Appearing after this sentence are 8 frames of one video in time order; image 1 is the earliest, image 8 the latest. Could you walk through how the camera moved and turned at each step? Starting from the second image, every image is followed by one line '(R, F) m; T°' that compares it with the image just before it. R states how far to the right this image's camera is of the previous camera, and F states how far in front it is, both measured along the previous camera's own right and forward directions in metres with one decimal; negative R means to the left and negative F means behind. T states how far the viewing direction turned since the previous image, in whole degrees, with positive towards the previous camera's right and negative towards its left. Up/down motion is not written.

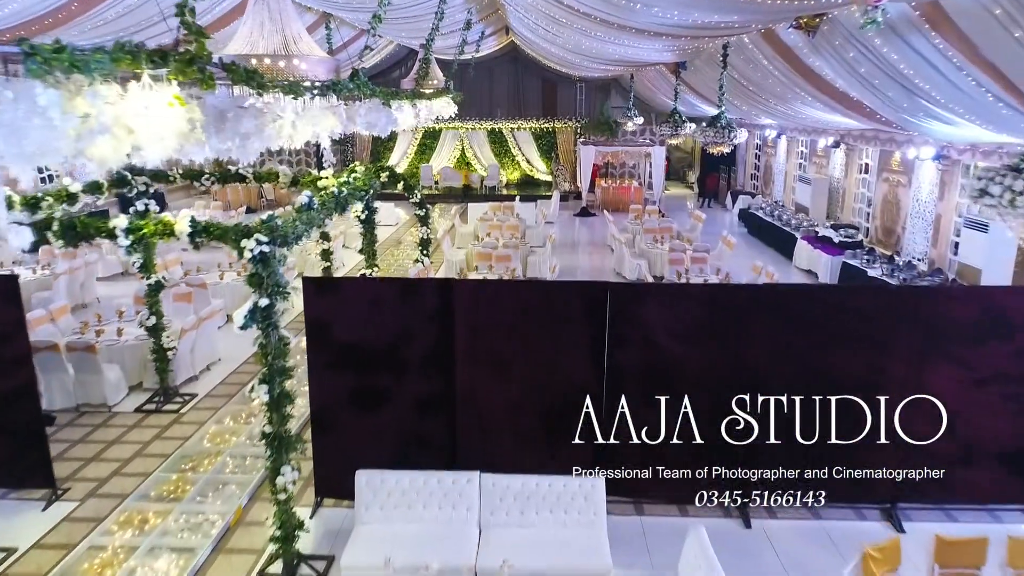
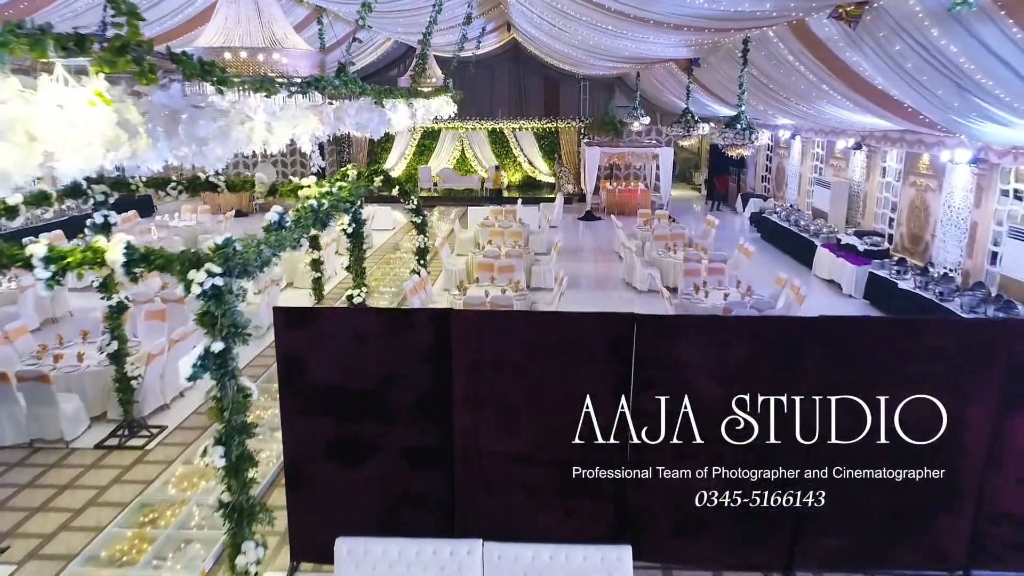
(0.0, +0.8) m; 0°
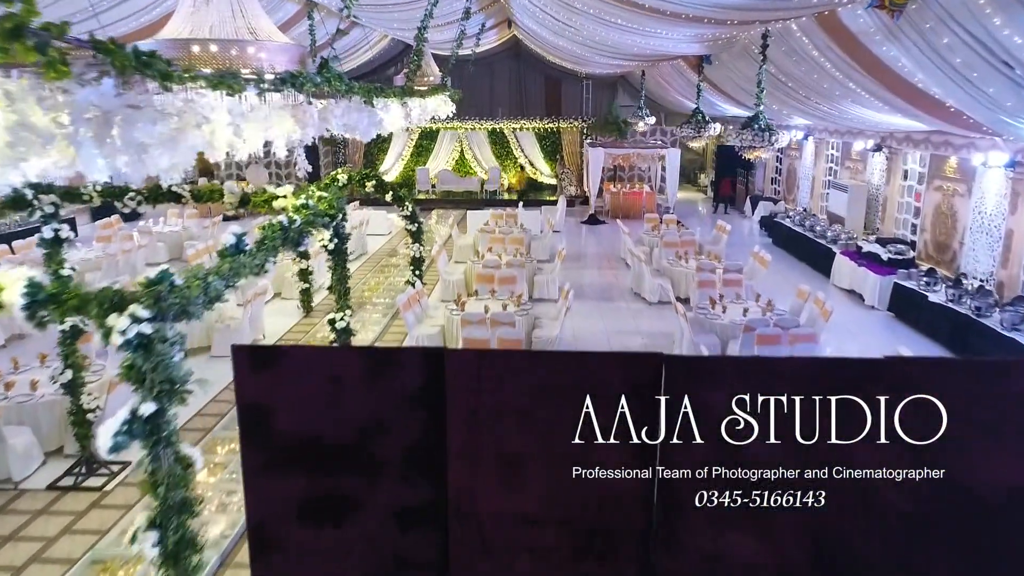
(0.0, +0.7) m; 0°
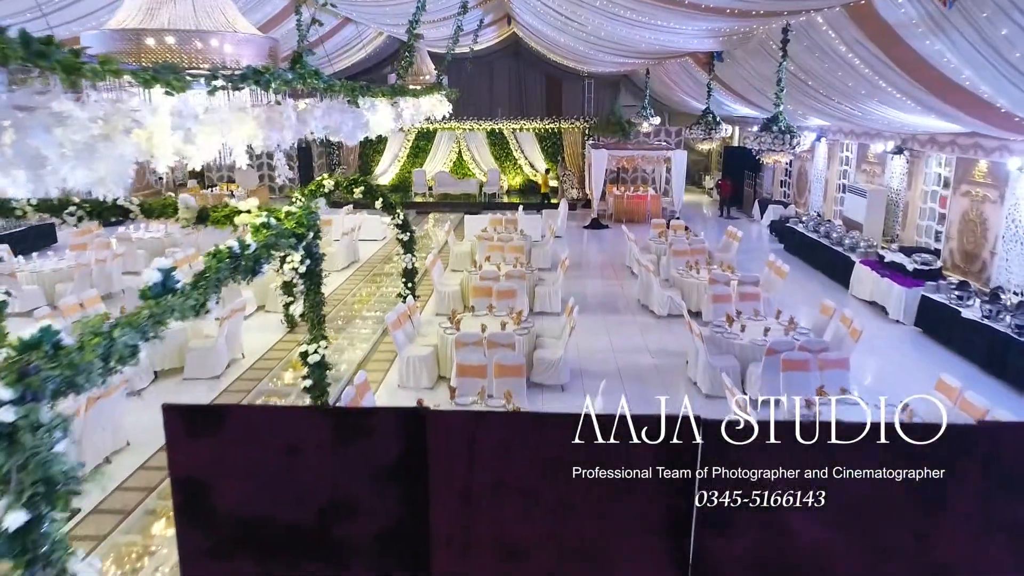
(0.0, +0.7) m; 0°
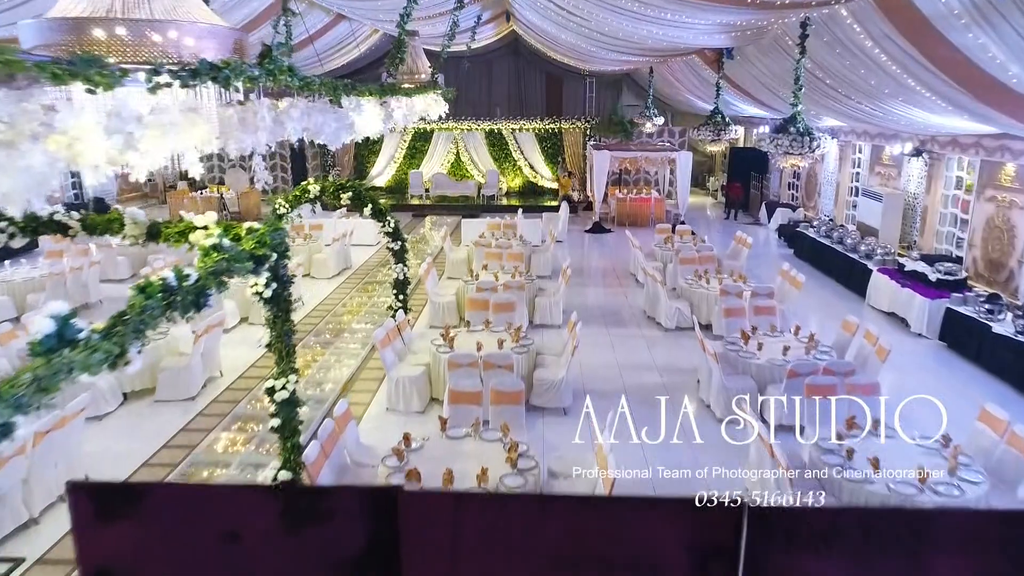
(0.0, +0.6) m; 0°
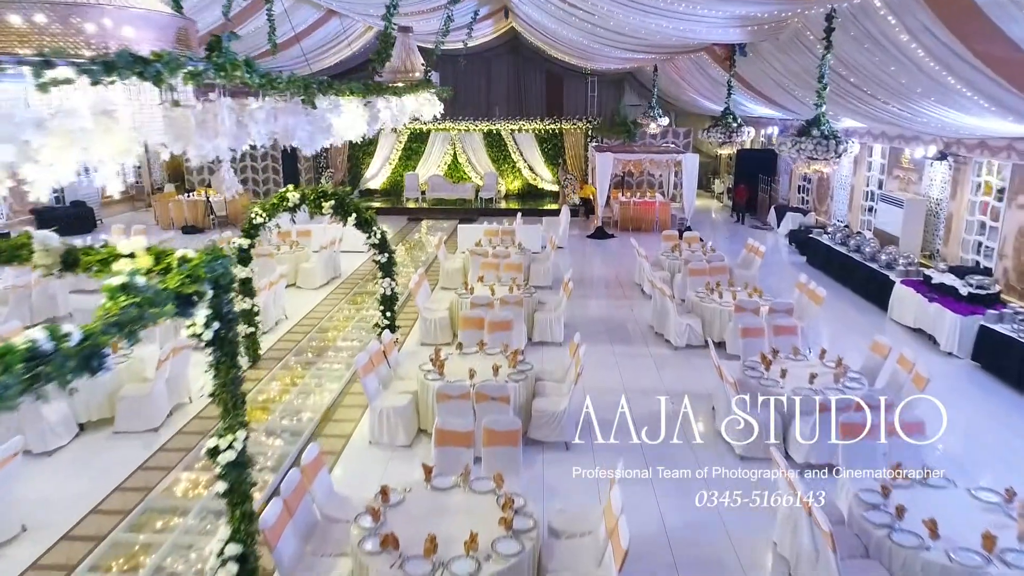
(0.0, +0.7) m; 0°
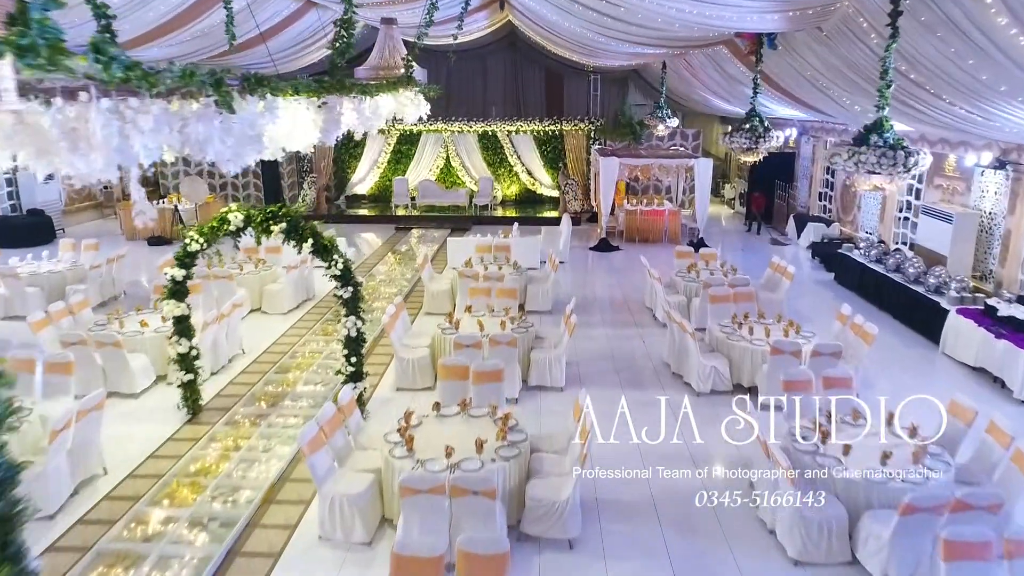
(+0.1, +1.4) m; 0°
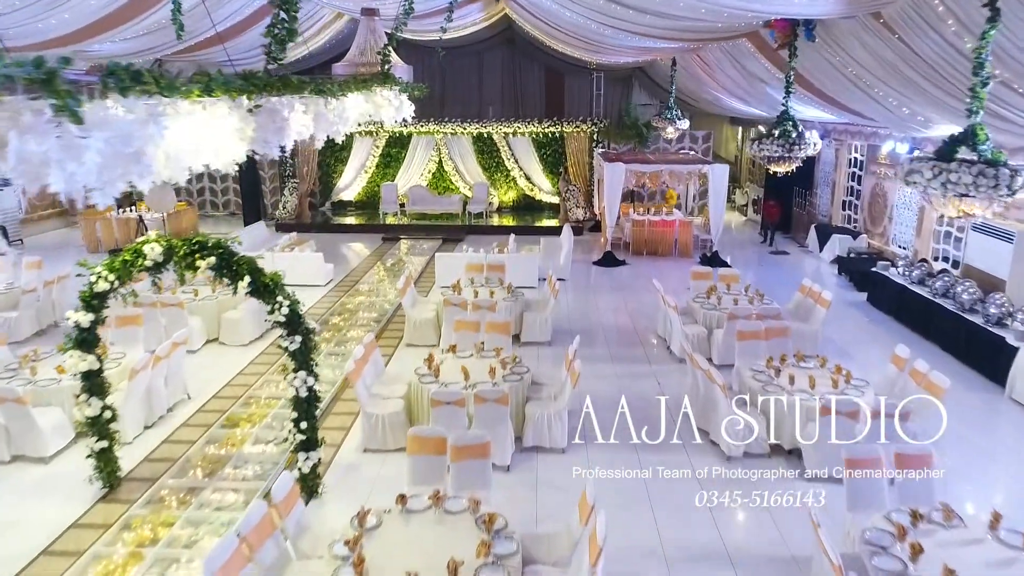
(+0.1, +1.3) m; 0°
